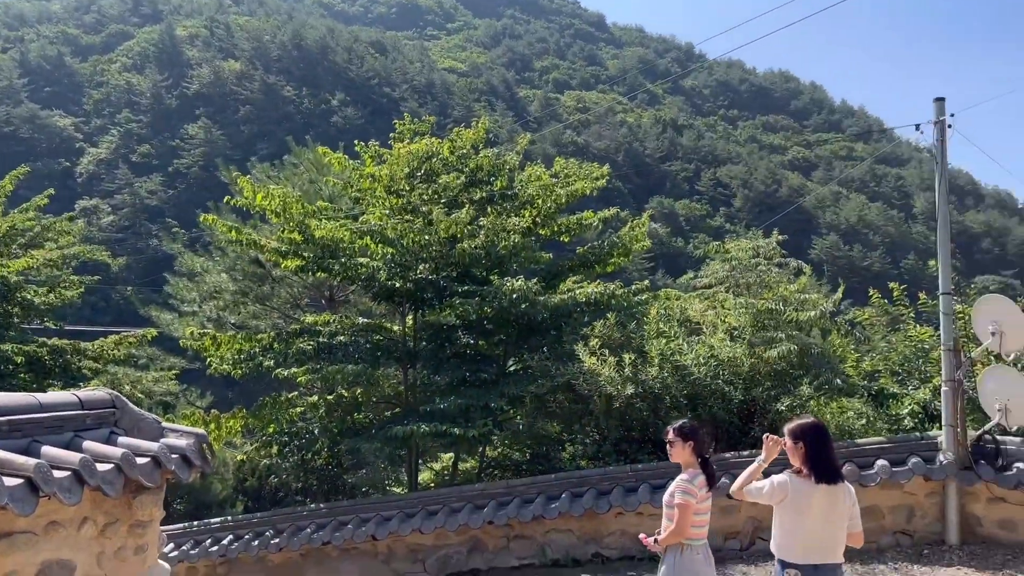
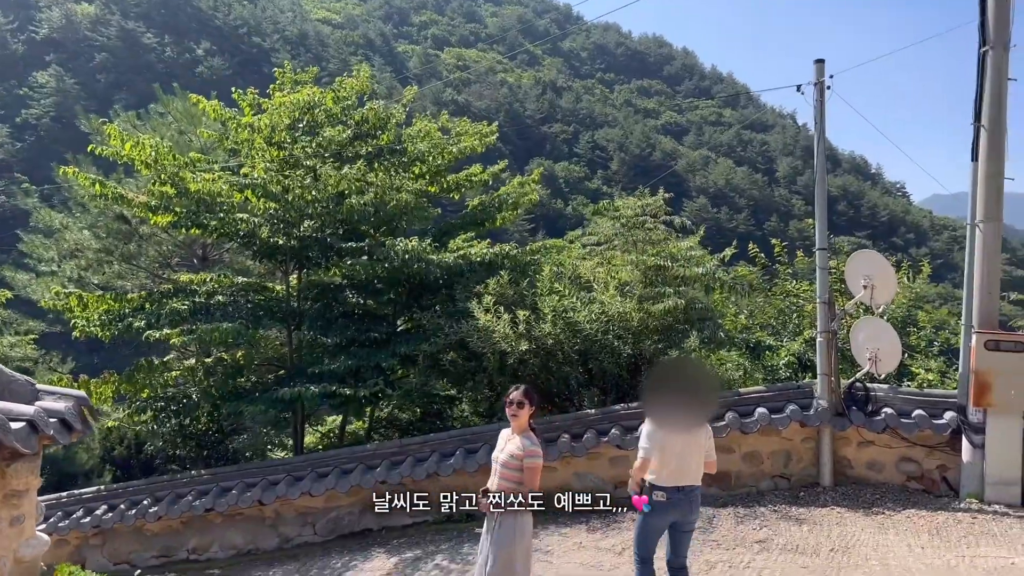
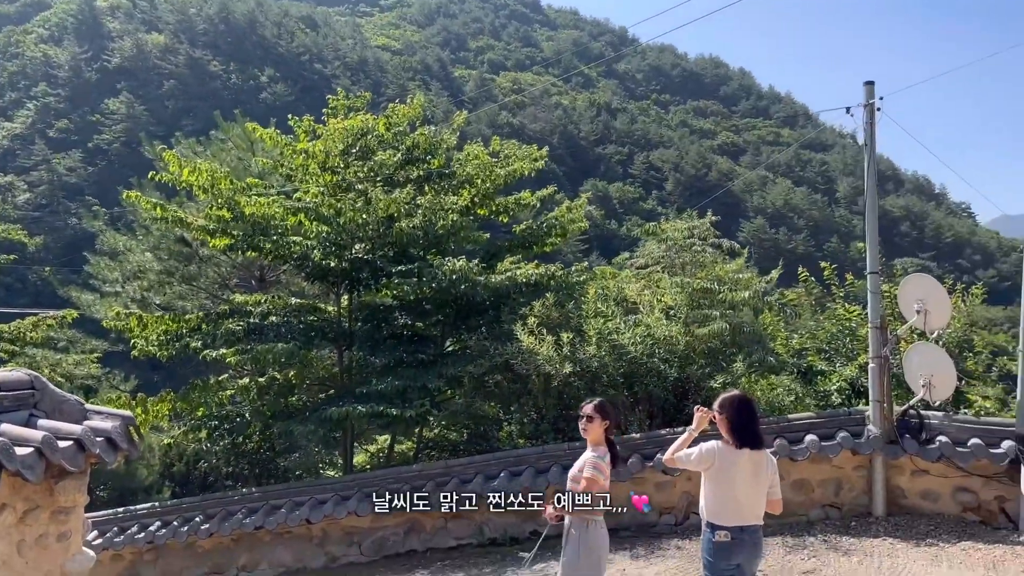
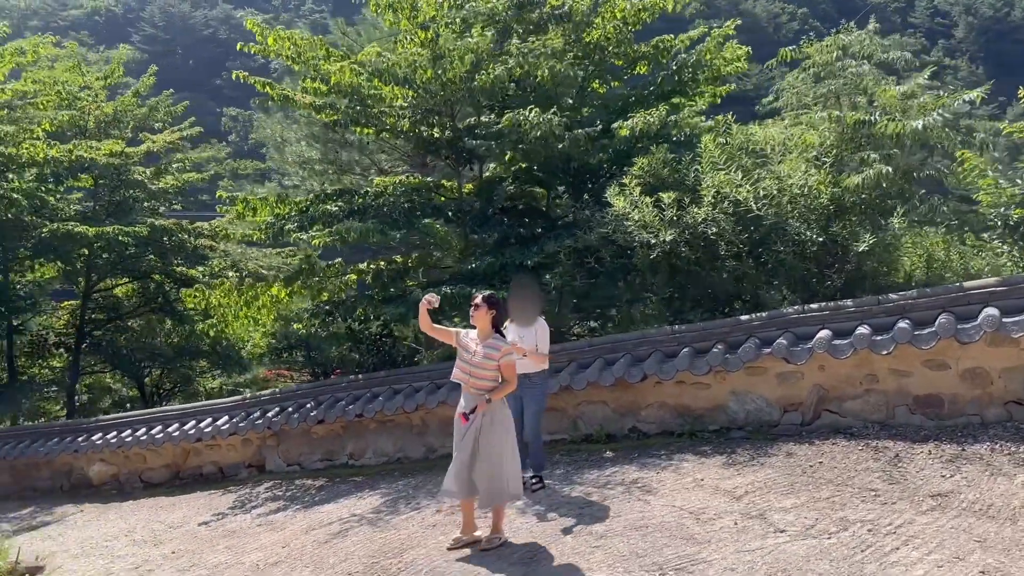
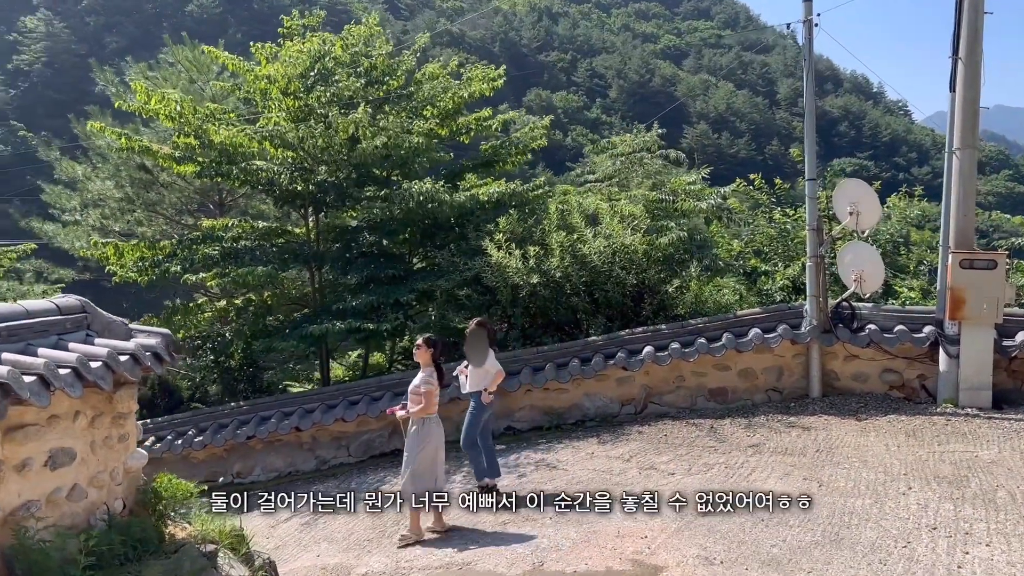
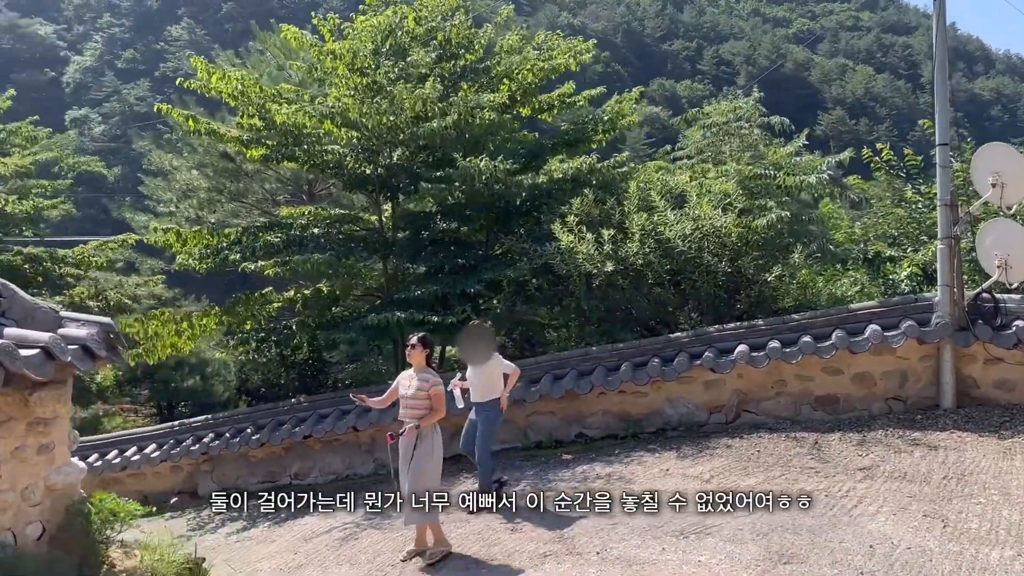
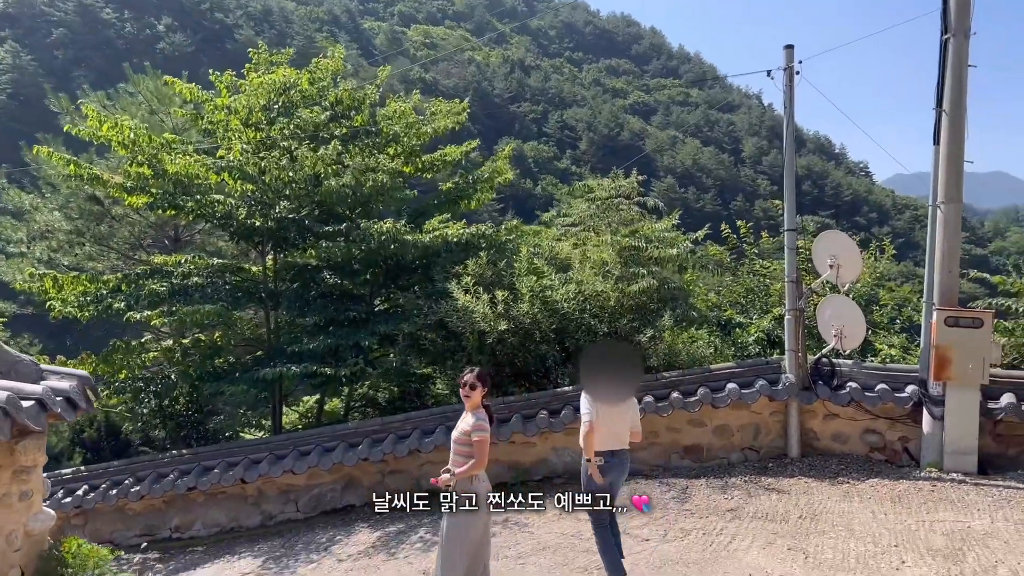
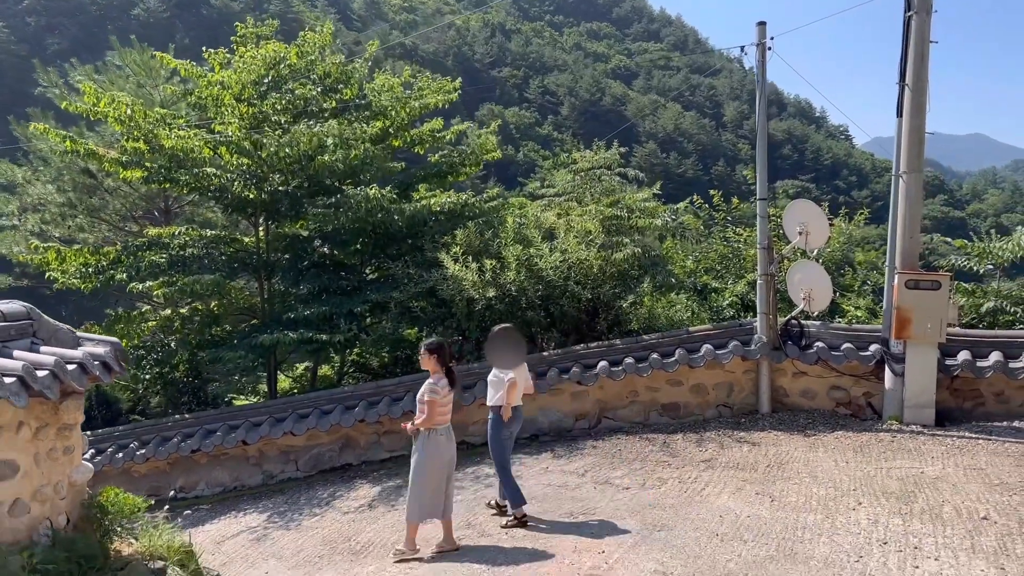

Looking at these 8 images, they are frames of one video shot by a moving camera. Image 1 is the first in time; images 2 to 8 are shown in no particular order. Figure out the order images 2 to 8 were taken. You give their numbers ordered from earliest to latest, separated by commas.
3, 2, 7, 8, 5, 6, 4
